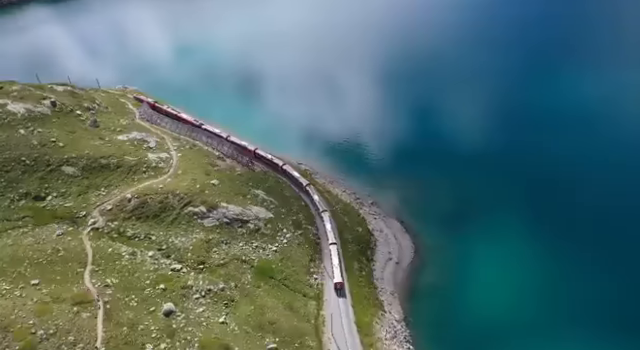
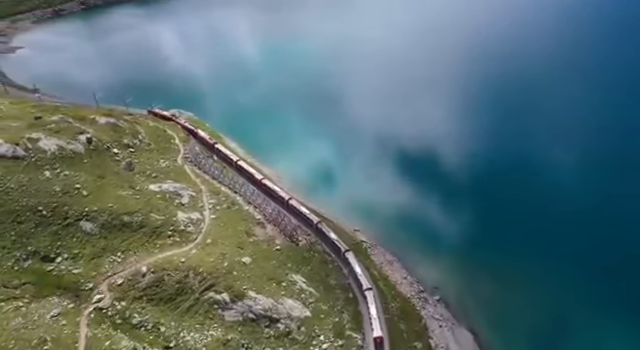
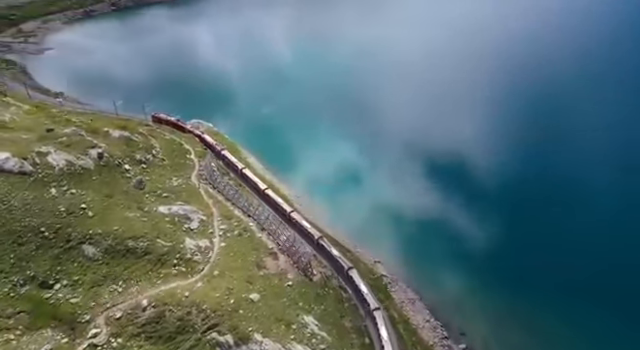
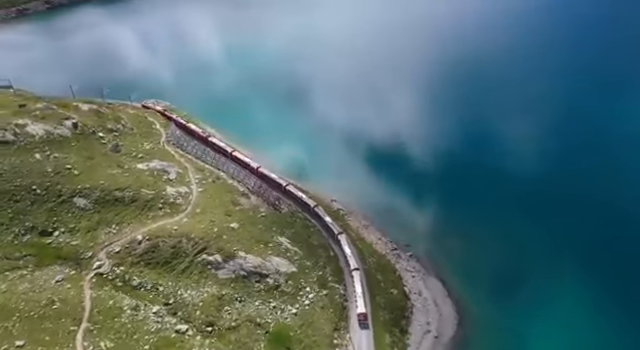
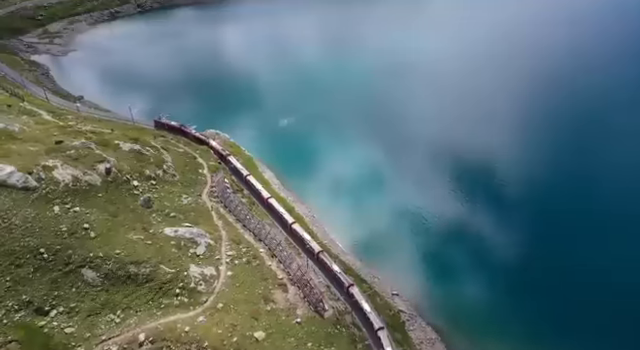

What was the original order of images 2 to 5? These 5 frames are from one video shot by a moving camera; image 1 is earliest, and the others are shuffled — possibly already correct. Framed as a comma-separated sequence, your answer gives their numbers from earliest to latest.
4, 2, 3, 5
